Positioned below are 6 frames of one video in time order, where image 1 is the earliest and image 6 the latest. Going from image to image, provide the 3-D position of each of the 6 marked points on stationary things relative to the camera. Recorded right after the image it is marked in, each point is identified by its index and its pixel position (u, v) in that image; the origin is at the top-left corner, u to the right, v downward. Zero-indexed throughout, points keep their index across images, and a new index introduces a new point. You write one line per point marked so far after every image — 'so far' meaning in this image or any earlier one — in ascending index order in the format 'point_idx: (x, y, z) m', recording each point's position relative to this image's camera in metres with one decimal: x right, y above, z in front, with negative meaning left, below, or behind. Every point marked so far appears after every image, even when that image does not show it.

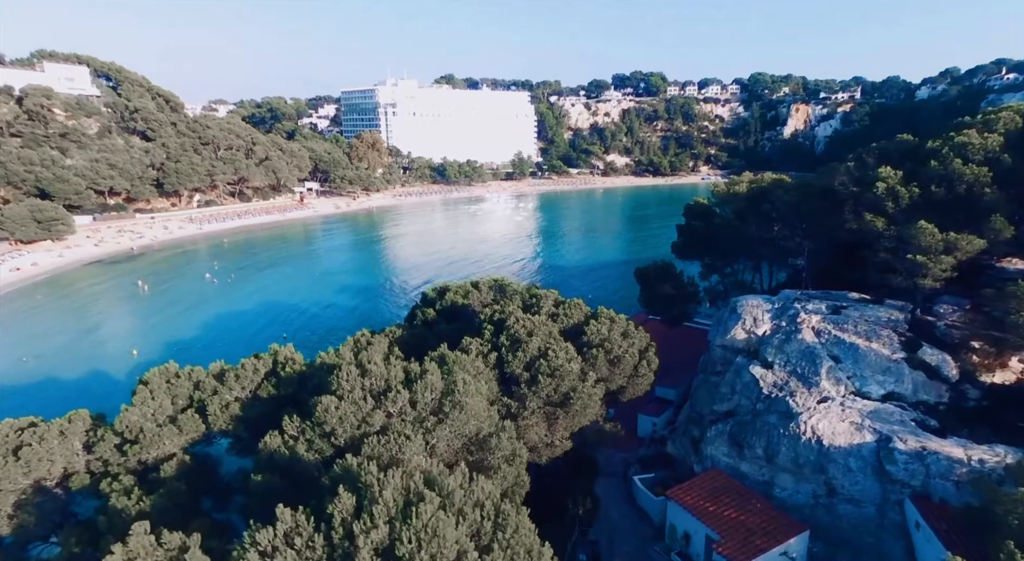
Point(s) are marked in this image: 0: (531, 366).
0: (+0.5, -2.3, +15.3) m
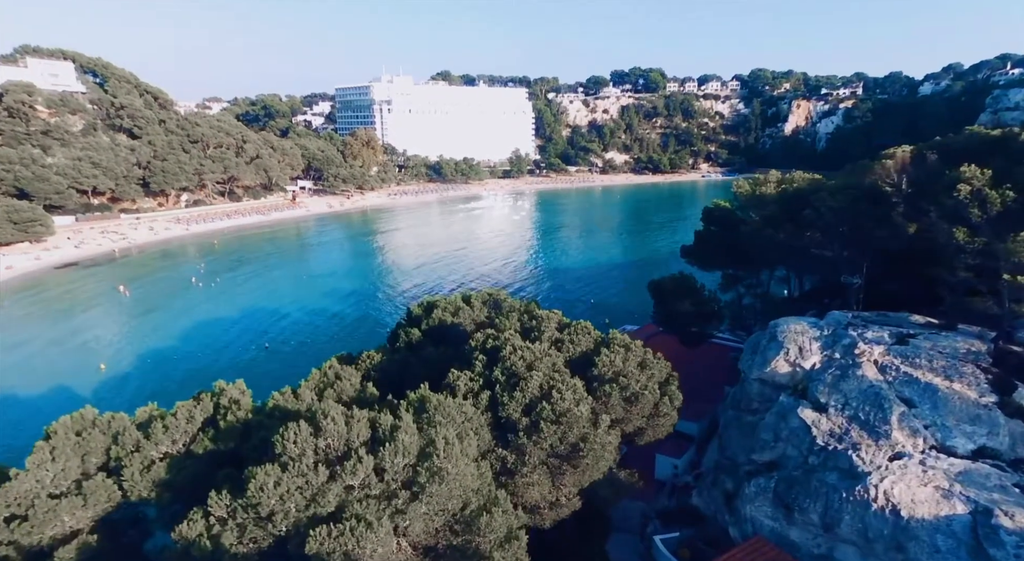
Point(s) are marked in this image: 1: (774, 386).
0: (+0.4, -2.8, +12.5) m
1: (+6.0, -2.4, +13.4) m
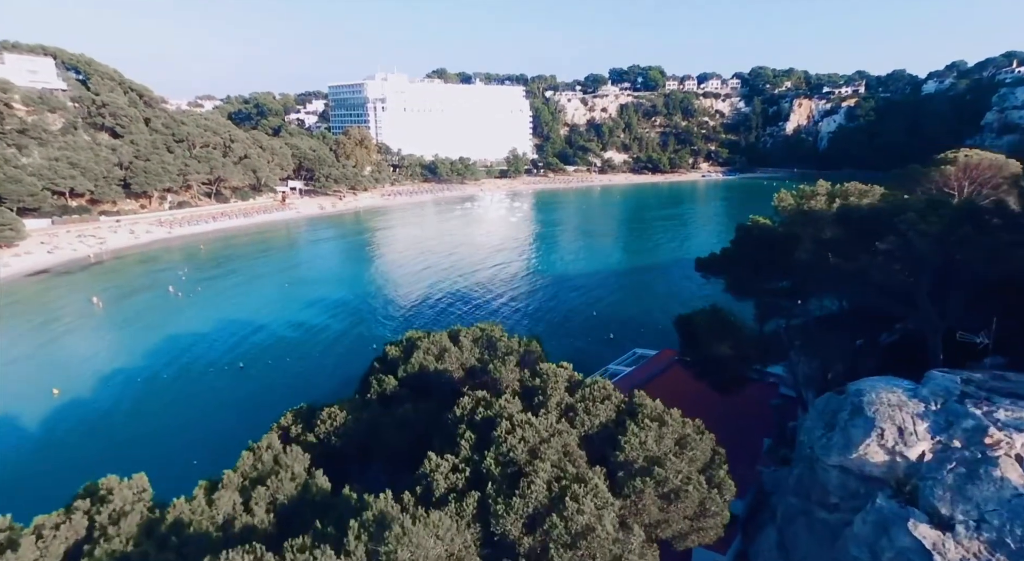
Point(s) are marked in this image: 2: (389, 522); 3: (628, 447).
0: (+0.4, -3.7, +9.0) m
1: (+6.0, -3.4, +9.9) m
2: (-1.8, -3.4, +8.3) m
3: (+2.0, -2.9, +10.2) m
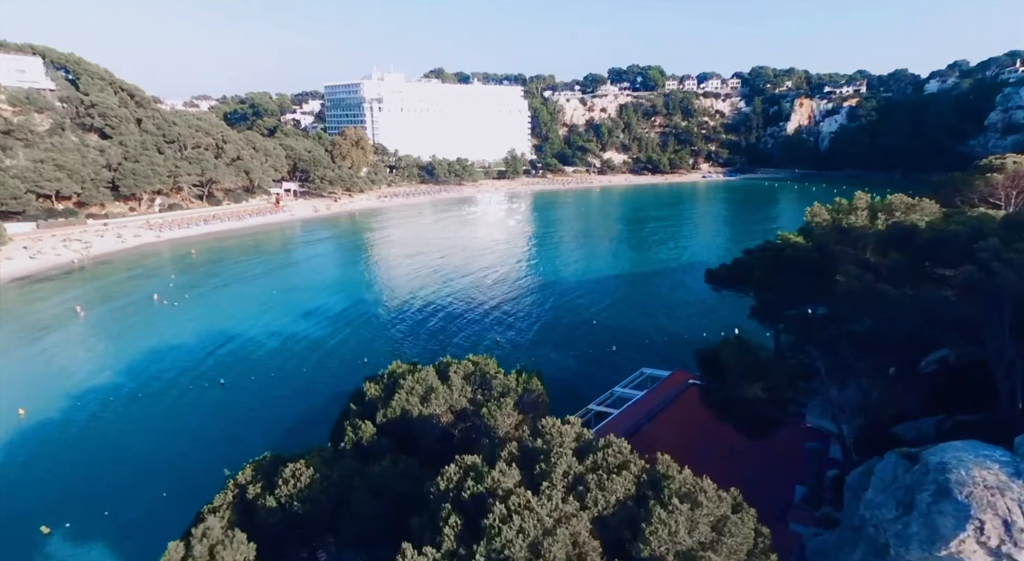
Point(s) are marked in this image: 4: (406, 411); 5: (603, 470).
0: (+0.3, -4.4, +6.9) m
1: (+5.9, -4.0, +7.8) m
2: (-1.8, -4.1, +6.2) m
3: (+2.0, -3.6, +8.1) m
4: (-2.4, -3.0, +13.2) m
5: (+1.4, -3.0, +9.3) m
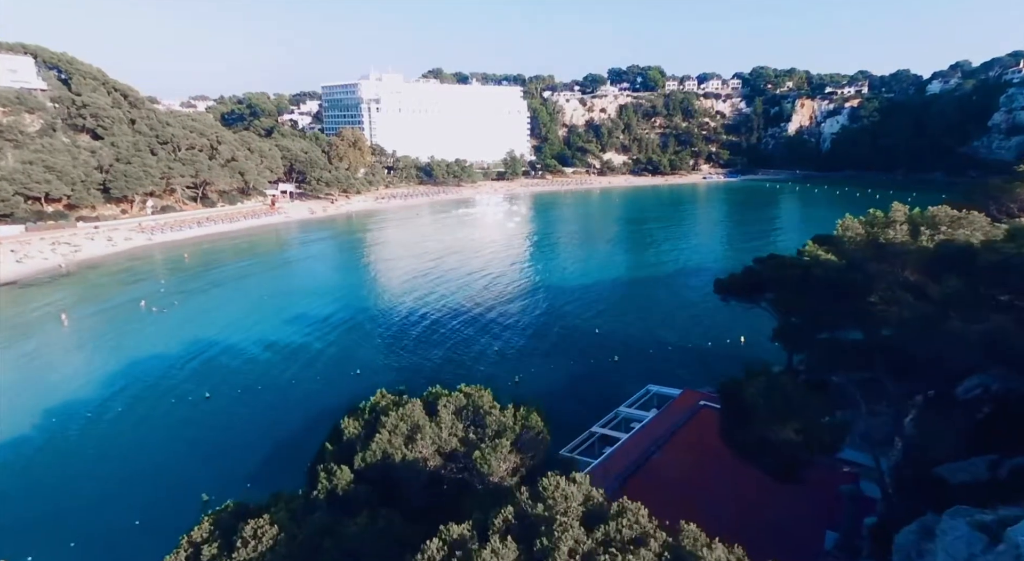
0: (+0.3, -4.9, +5.3) m
1: (+5.8, -4.5, +6.2) m
2: (-1.9, -4.5, +4.6) m
3: (+1.9, -4.1, +6.5) m
4: (-2.5, -3.4, +11.6) m
5: (+1.4, -3.5, +7.7) m
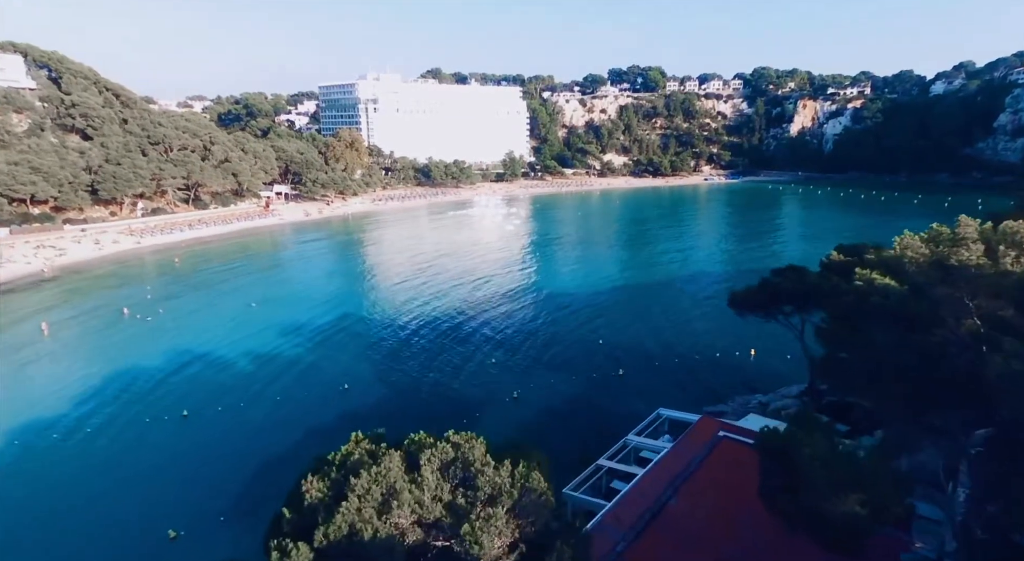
0: (+0.2, -5.4, +3.2) m
1: (+5.8, -5.1, +4.1) m
2: (-1.9, -5.1, +2.4) m
3: (+1.9, -4.6, +4.4) m
4: (-2.5, -4.0, +9.5) m
5: (+1.3, -4.0, +5.6) m
